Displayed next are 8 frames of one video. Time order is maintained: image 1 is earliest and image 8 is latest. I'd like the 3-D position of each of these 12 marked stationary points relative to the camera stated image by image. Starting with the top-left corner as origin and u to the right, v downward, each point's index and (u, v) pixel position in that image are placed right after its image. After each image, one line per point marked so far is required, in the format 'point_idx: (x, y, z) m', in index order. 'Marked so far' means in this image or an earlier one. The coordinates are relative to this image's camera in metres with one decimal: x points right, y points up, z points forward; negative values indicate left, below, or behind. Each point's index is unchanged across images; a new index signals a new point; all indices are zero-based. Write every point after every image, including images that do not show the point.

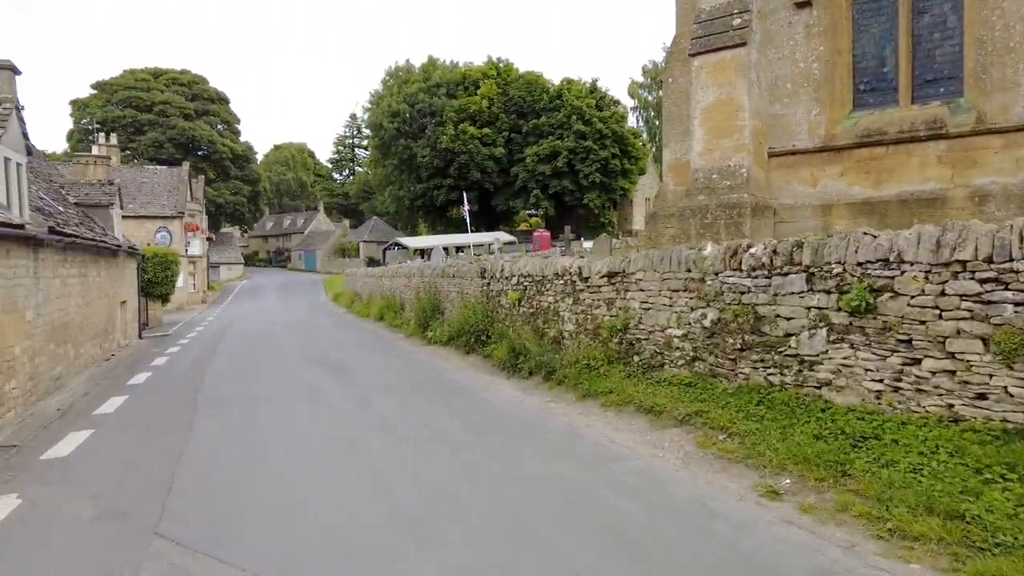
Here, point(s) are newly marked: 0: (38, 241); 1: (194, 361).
0: (-6.8, +0.7, +9.6) m
1: (-7.1, -1.6, +15.4) m
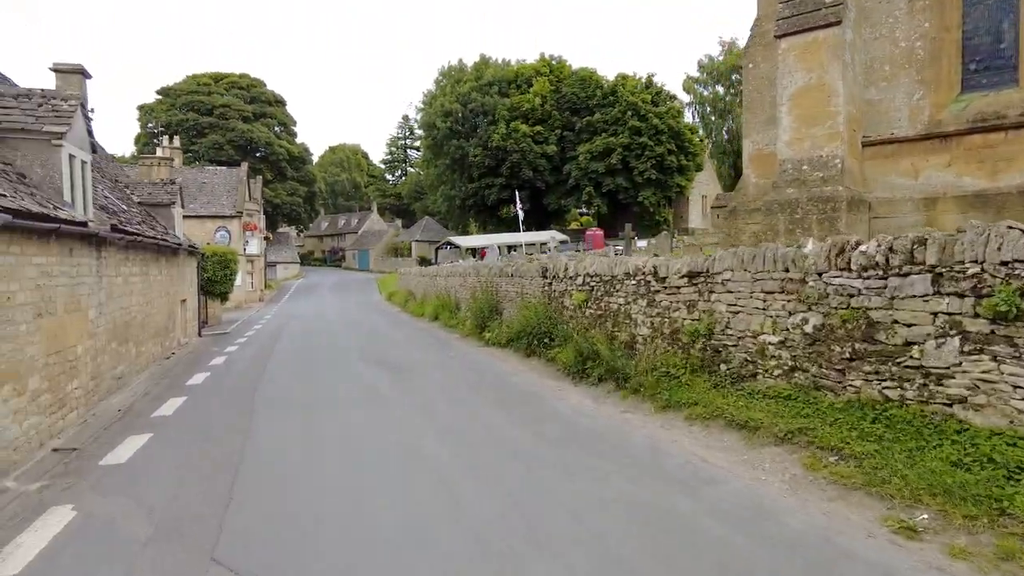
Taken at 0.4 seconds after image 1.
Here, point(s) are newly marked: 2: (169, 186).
0: (-5.9, +0.7, +9.5) m
1: (-5.7, -1.6, +15.3) m
2: (-9.8, +3.0, +19.1) m
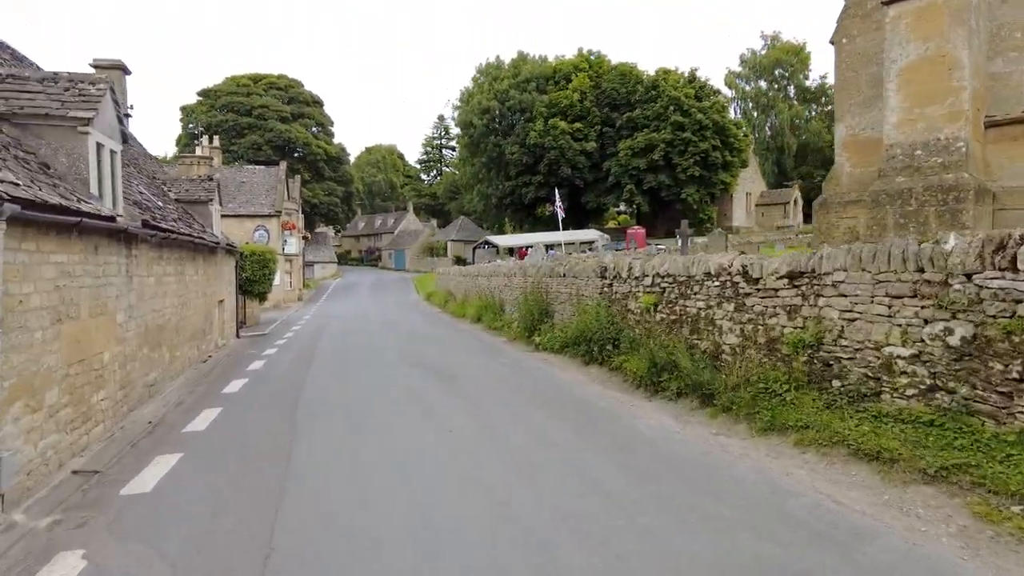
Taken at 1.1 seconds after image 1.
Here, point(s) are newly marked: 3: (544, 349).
0: (-5.0, +0.7, +8.8) m
1: (-4.6, -1.6, +14.5) m
2: (-8.4, +3.0, +18.5) m
3: (+0.7, -1.4, +14.6) m
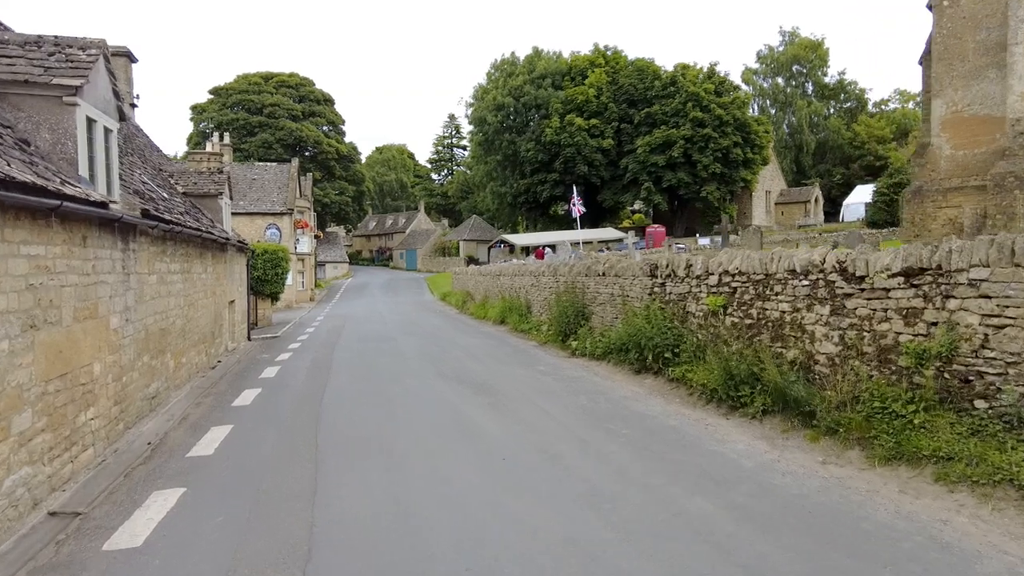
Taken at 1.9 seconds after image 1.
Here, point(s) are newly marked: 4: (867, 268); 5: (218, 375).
0: (-4.3, +0.7, +7.6) m
1: (-3.9, -1.6, +13.3) m
2: (-7.7, +3.0, +17.4) m
3: (+1.4, -1.4, +13.4) m
4: (+3.7, +0.2, +7.0) m
5: (-5.5, -1.6, +12.5) m
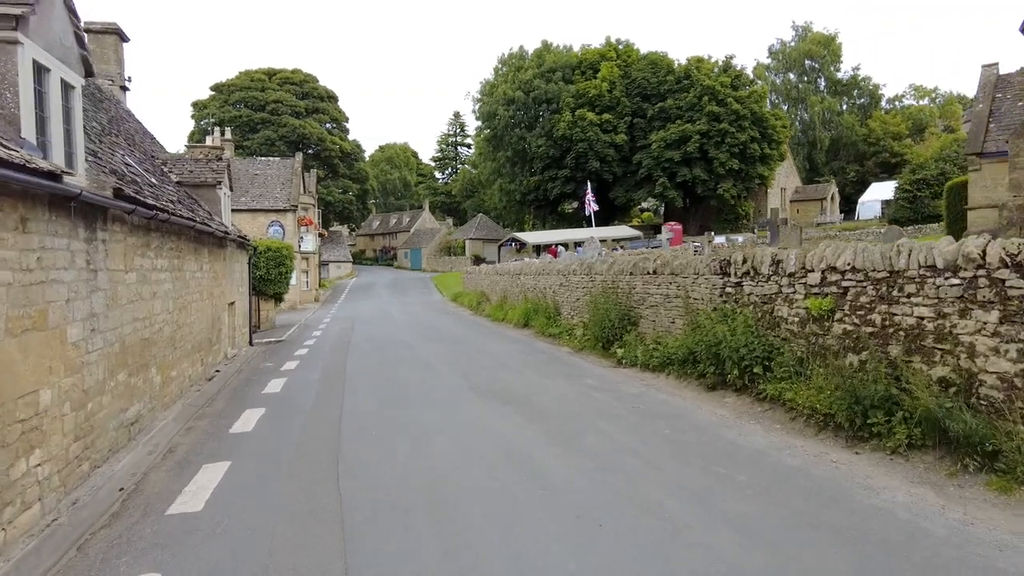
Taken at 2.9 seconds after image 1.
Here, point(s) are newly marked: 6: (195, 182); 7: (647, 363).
0: (-3.7, +0.7, +5.9) m
1: (-3.2, -1.6, +11.6) m
2: (-7.0, +3.0, +15.7) m
3: (+2.1, -1.4, +11.7) m
4: (+4.4, +0.2, +5.3) m
5: (-4.8, -1.6, +10.8) m
6: (-7.0, +2.3, +14.7) m
7: (+2.3, -1.2, +11.1) m
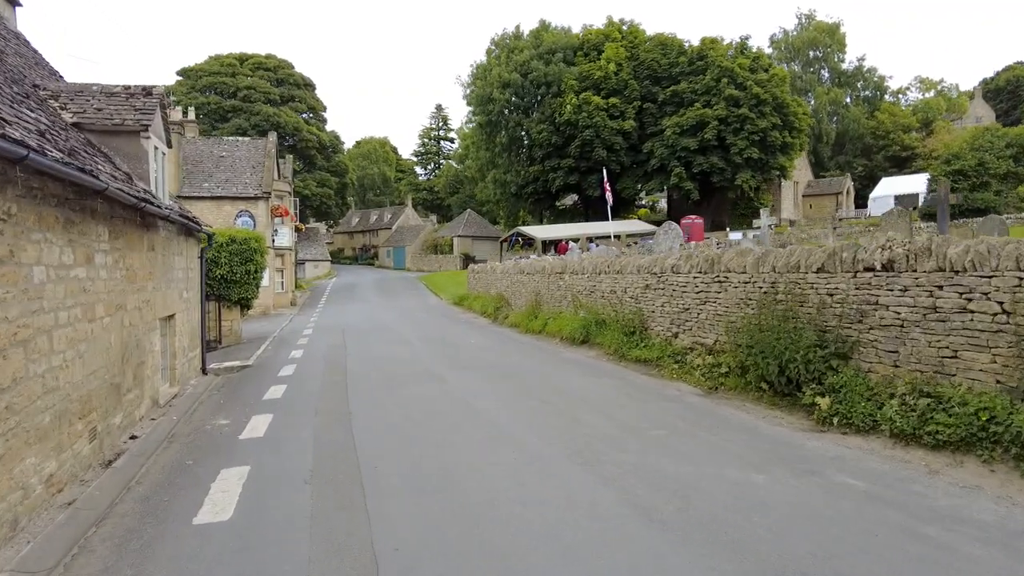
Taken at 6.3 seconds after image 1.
0: (-2.0, +0.6, +0.6) m
1: (-1.7, -1.7, +6.3) m
2: (-5.7, +2.9, +10.3) m
3: (+3.5, -1.4, +6.5) m
4: (+6.0, +0.1, +0.2) m
5: (-3.3, -1.7, +5.4) m
6: (-5.6, +2.2, +9.2) m
7: (+3.7, -1.3, +5.9) m
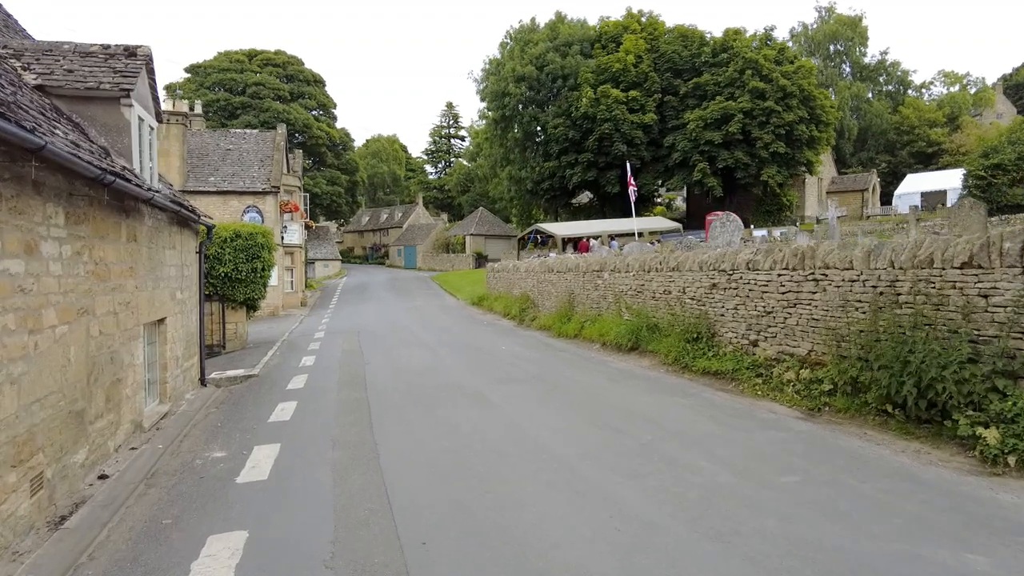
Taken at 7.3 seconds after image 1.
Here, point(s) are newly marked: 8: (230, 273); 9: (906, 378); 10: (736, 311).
0: (-1.5, +0.6, -1.1) m
1: (-1.1, -1.7, +4.6) m
2: (-5.0, +3.0, +8.6) m
3: (+4.2, -1.4, +4.8) m
4: (+6.6, +0.1, -1.5) m
5: (-2.7, -1.7, +3.8) m
6: (-5.0, +2.2, +7.6) m
7: (+4.4, -1.3, +4.2) m
8: (-6.8, +0.4, +16.2) m
9: (+4.0, -1.0, +6.3) m
10: (+3.4, -0.3, +10.0) m
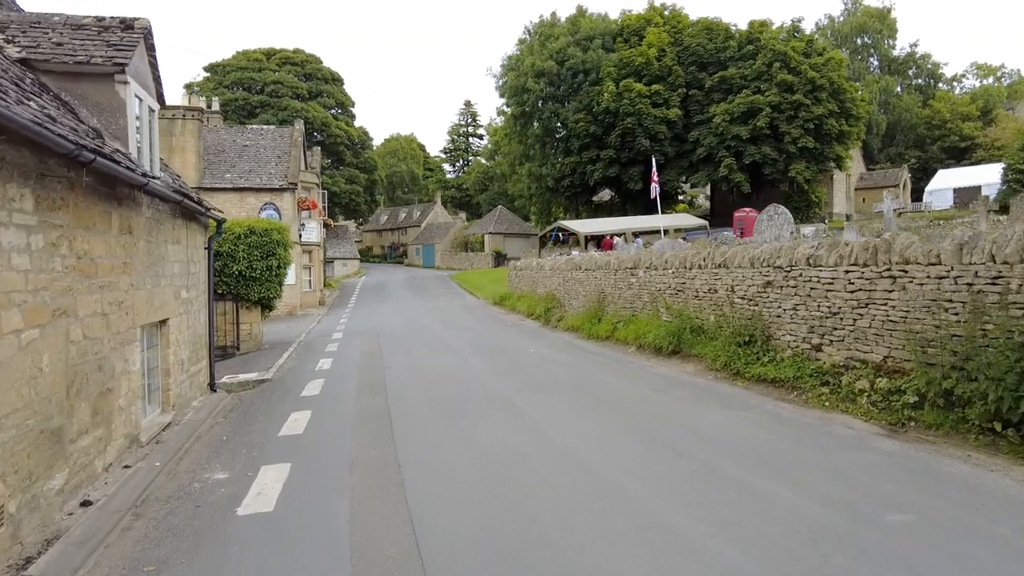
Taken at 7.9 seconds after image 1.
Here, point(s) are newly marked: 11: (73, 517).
0: (-1.3, +0.6, -2.0) m
1: (-0.8, -1.6, +3.7) m
2: (-4.5, +3.0, +7.8) m
3: (+4.5, -1.4, +3.8) m
4: (+6.8, +0.2, -2.6) m
5: (-2.4, -1.7, +2.9) m
6: (-4.6, +2.3, +6.8) m
7: (+4.7, -1.3, +3.2) m
8: (-6.2, +0.4, +15.5) m
9: (+4.4, -0.9, +5.3) m
10: (+3.9, -0.3, +9.0) m
11: (-3.2, -1.6, +5.0) m
